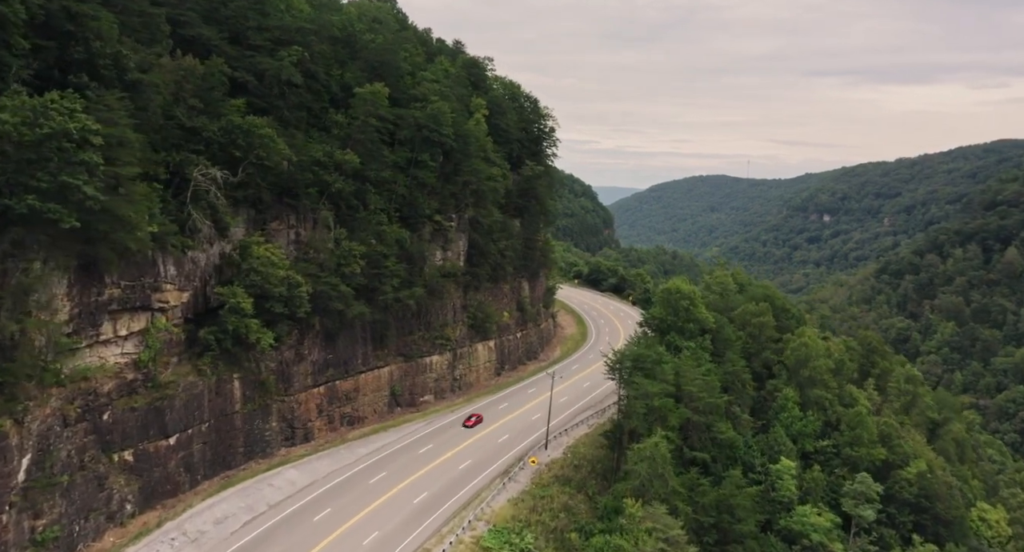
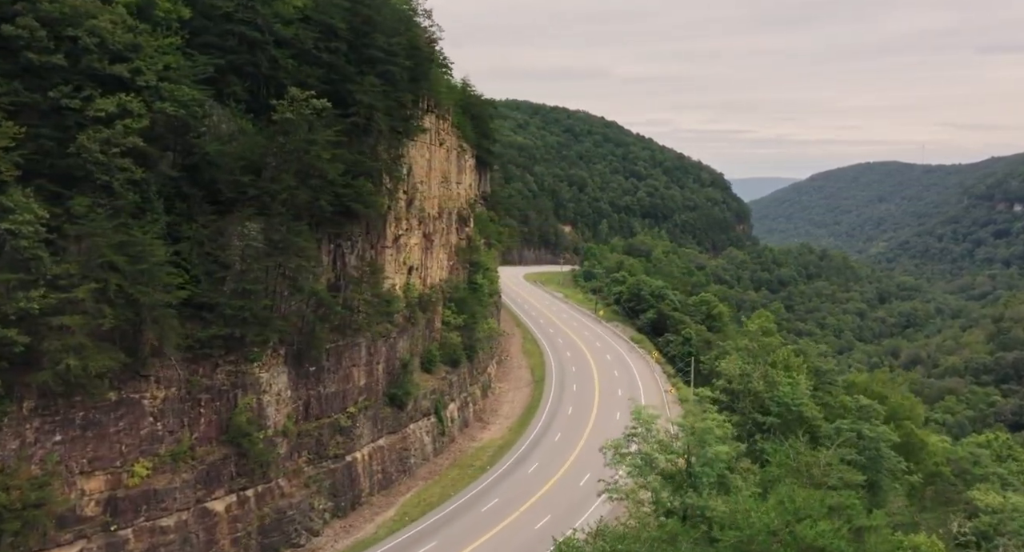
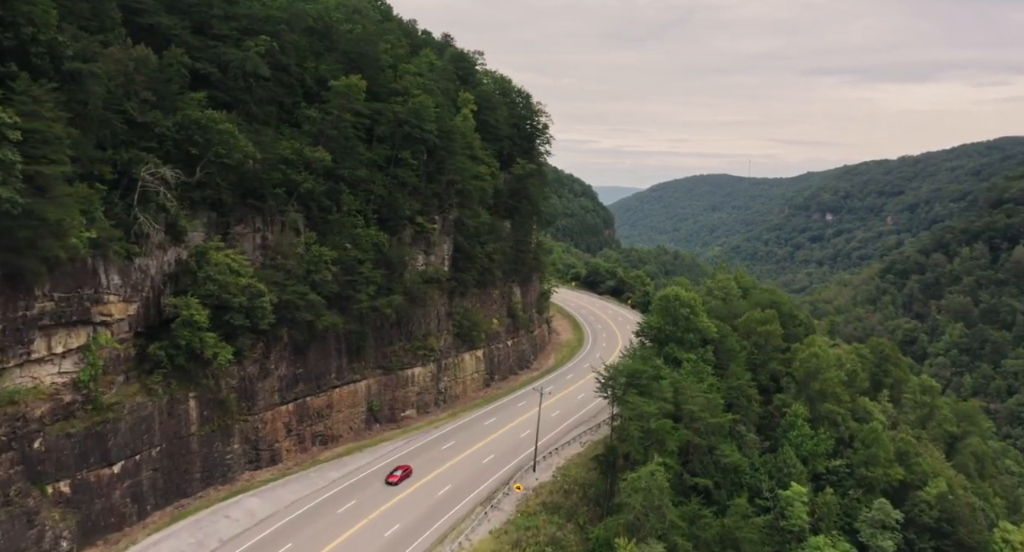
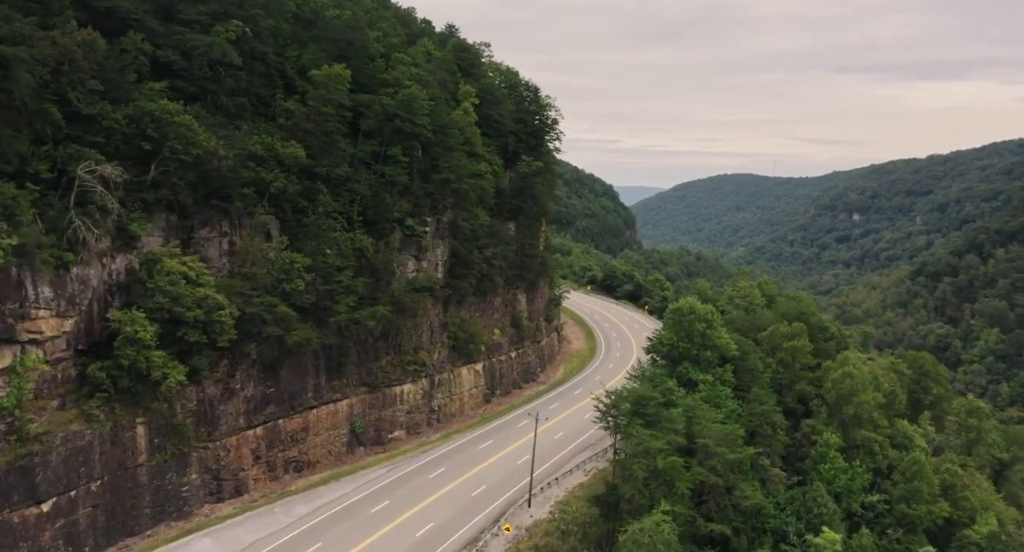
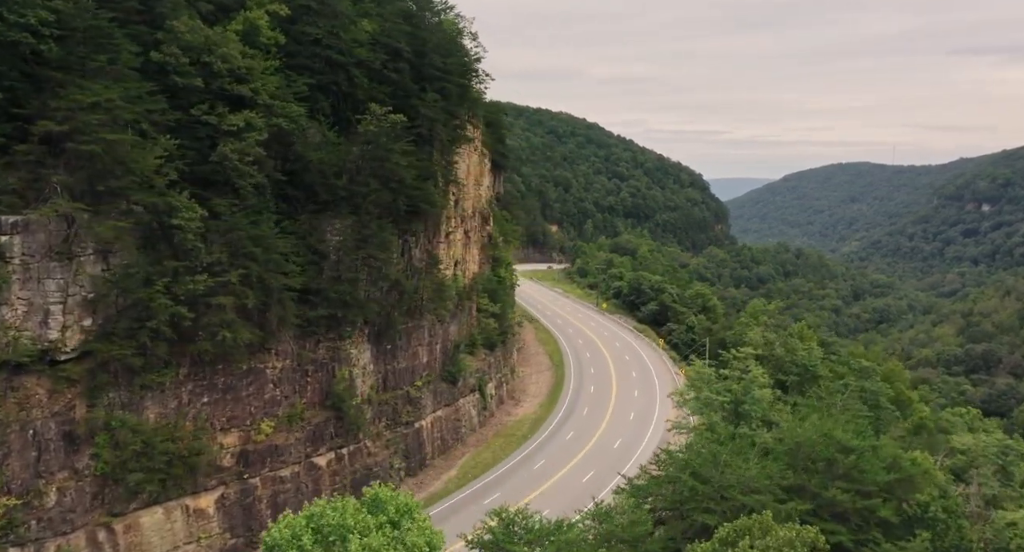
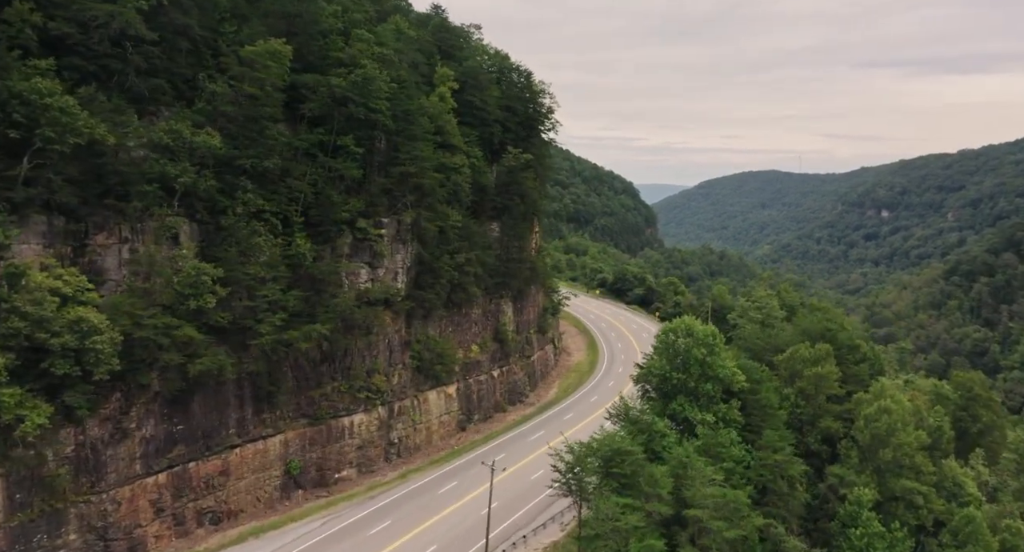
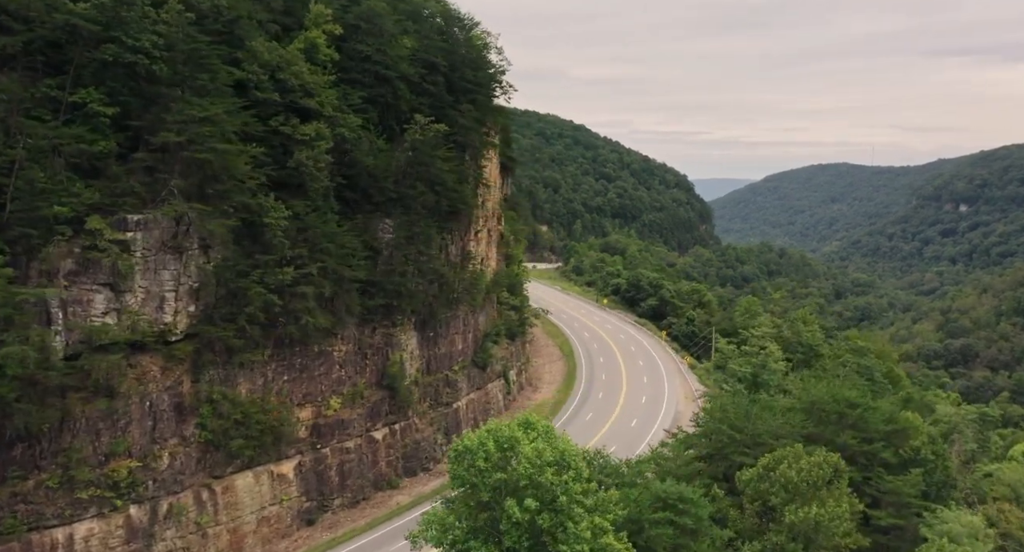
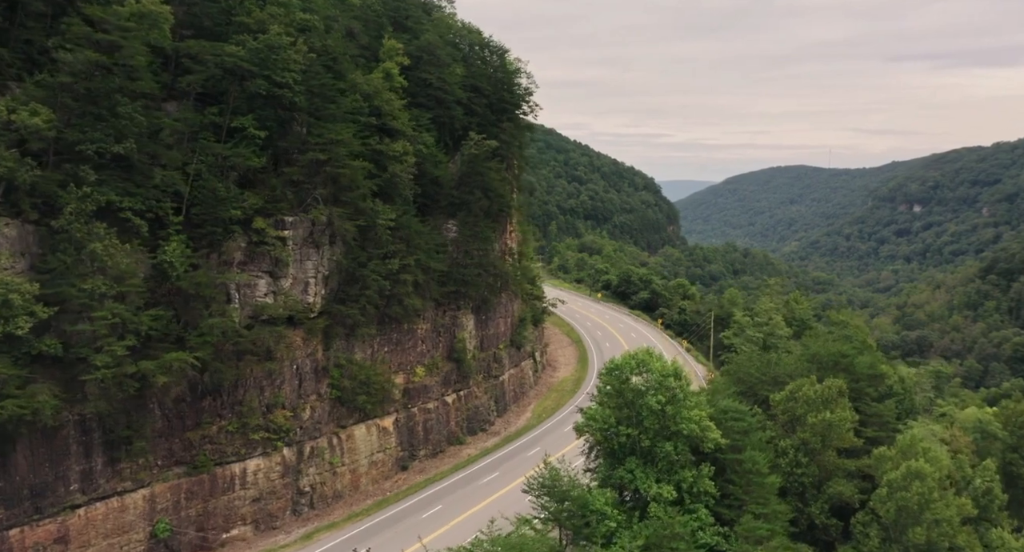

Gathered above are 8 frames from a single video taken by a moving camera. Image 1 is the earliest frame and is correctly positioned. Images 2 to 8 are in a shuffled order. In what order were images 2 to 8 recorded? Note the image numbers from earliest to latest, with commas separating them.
3, 4, 6, 8, 7, 5, 2
